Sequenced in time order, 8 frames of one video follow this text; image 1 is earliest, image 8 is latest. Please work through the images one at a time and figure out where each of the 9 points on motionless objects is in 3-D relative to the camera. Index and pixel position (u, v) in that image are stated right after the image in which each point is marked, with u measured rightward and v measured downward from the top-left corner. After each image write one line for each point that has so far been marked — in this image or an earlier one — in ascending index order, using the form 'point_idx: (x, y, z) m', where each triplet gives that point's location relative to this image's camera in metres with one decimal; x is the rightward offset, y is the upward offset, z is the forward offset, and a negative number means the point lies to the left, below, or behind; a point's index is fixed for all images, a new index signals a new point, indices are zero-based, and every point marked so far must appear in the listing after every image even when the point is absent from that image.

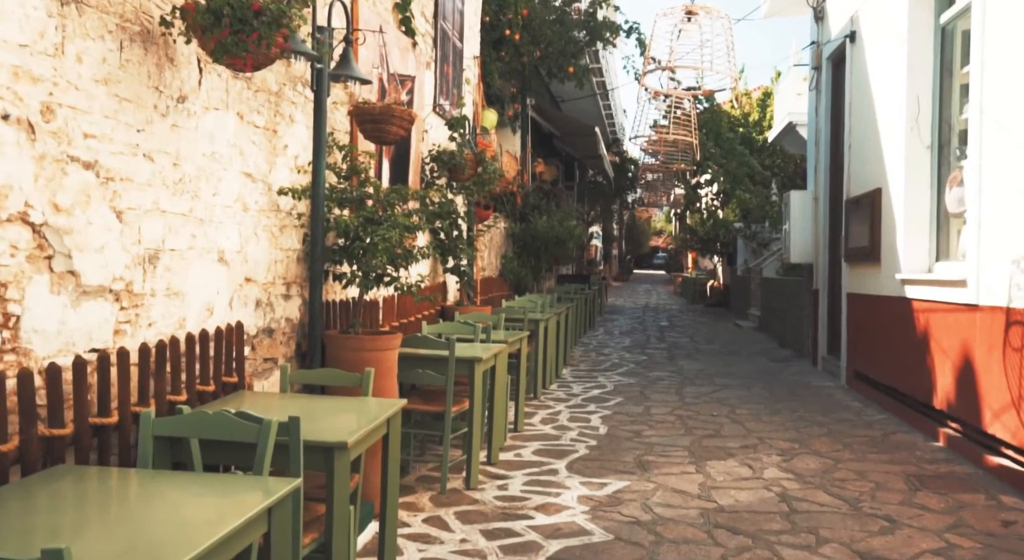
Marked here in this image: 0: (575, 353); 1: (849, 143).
0: (+0.9, -1.1, +13.3) m
1: (+3.6, +1.5, +10.0) m
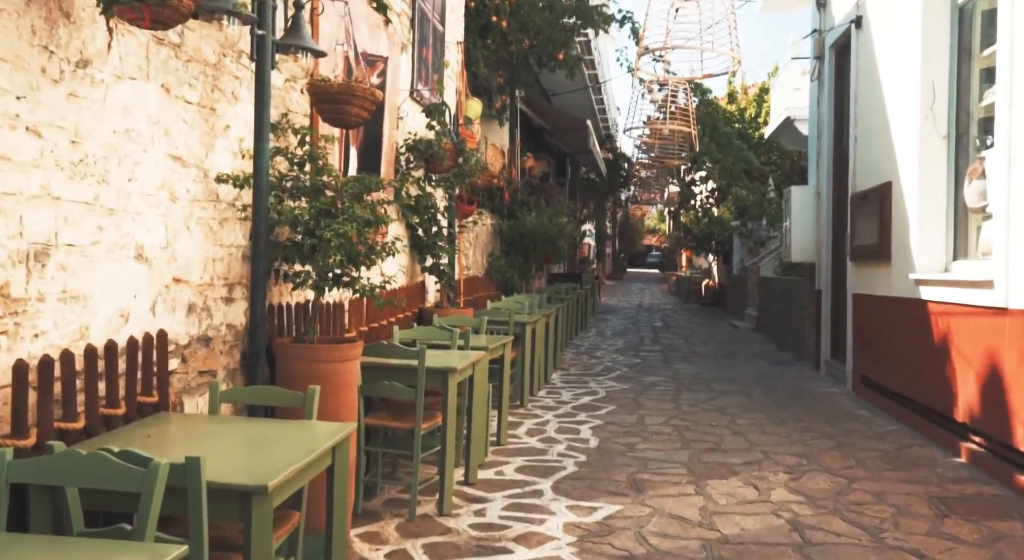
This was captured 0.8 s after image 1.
0: (+0.7, -1.1, +12.7) m
1: (+3.5, +1.5, +9.4) m
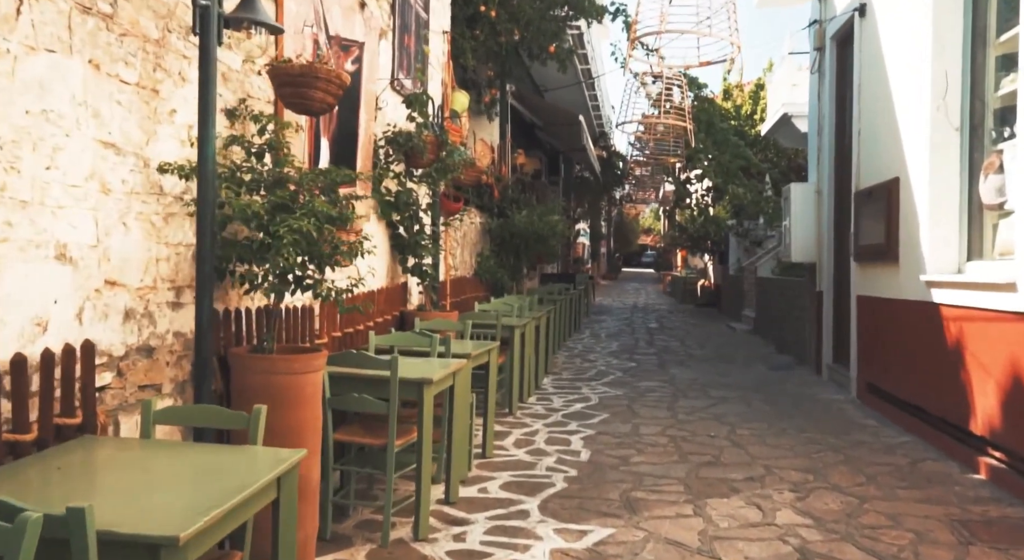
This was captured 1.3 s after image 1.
0: (+0.6, -1.1, +12.3) m
1: (+3.4, +1.5, +9.0) m
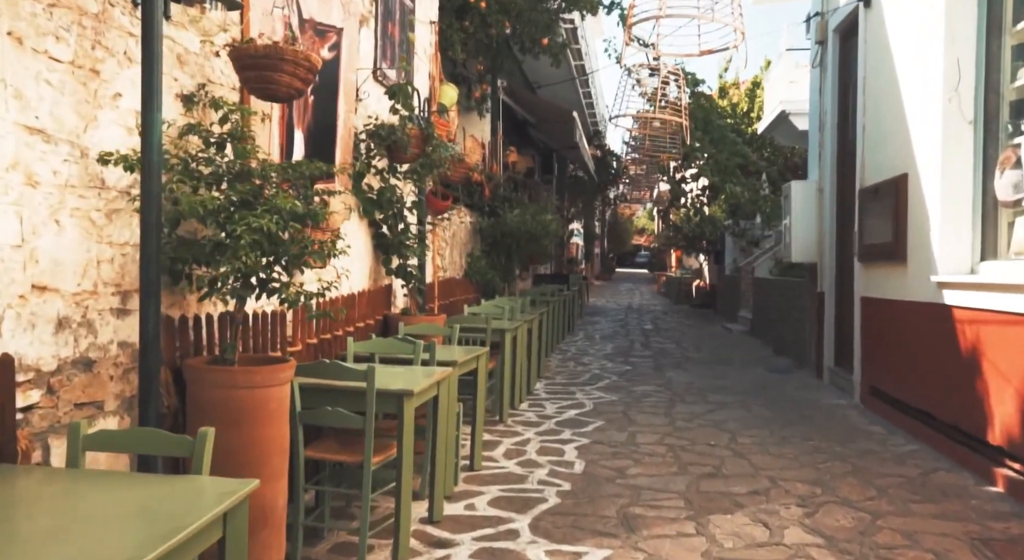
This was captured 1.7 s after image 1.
0: (+0.5, -1.1, +12.0) m
1: (+3.3, +1.5, +8.7) m
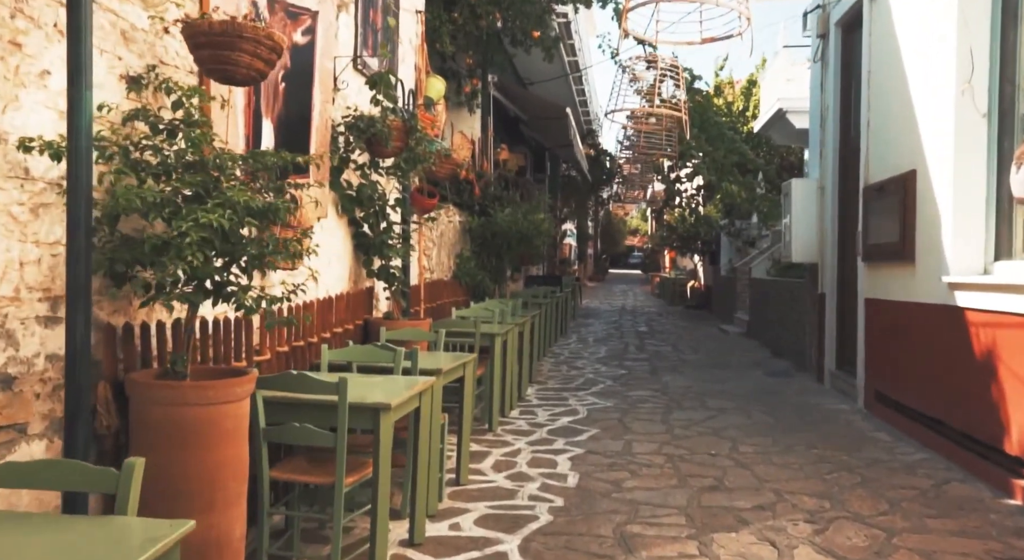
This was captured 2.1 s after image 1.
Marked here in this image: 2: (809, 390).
0: (+0.4, -1.1, +11.6) m
1: (+3.2, +1.5, +8.4) m
2: (+3.1, -1.1, +9.6) m
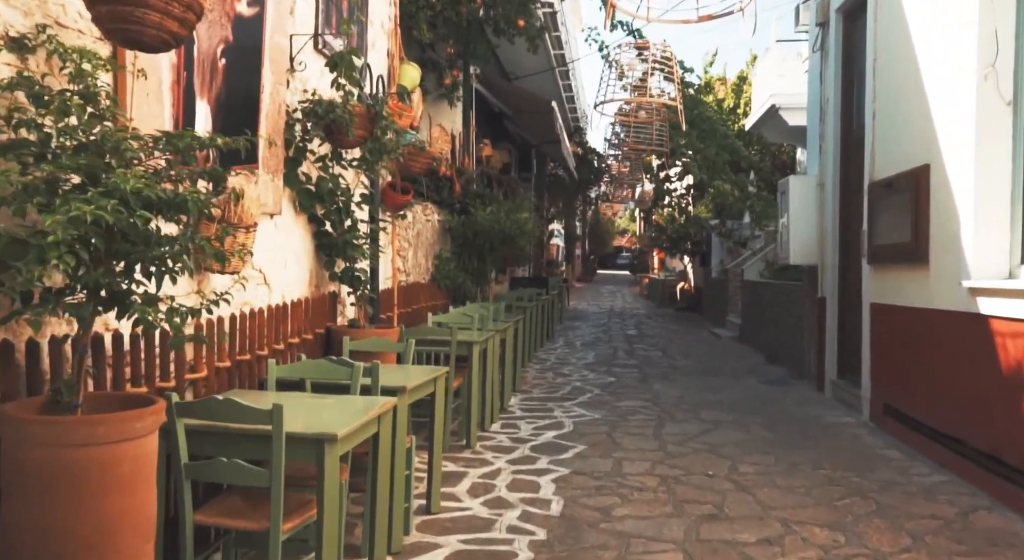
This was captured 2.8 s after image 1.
0: (+0.2, -1.1, +11.0) m
1: (+3.1, +1.4, +7.8) m
2: (+2.9, -1.2, +9.1) m
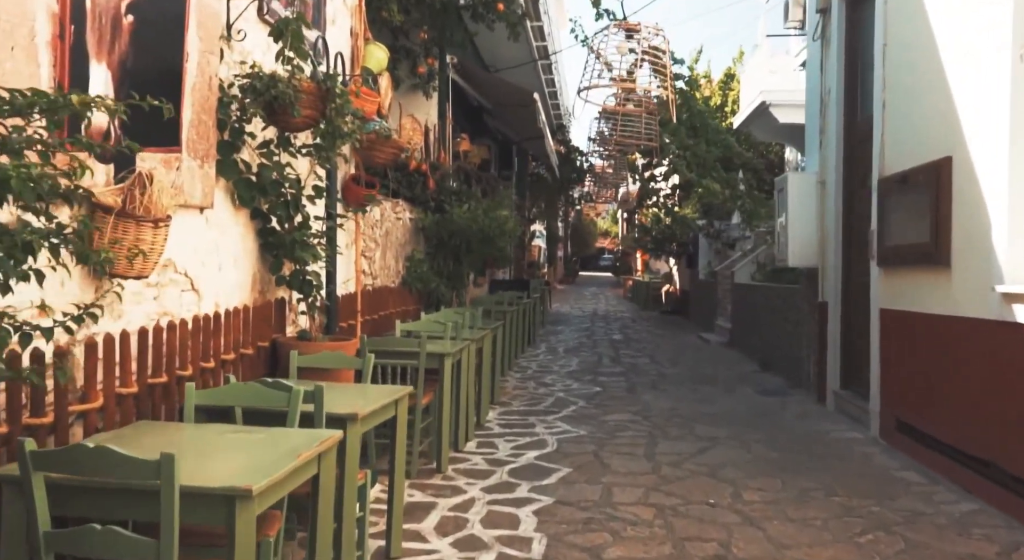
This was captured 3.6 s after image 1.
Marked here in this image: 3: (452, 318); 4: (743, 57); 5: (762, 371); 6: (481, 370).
0: (0.0, -1.2, +10.3) m
1: (+2.9, +1.4, +7.2) m
2: (+2.7, -1.2, +8.4) m
3: (-0.5, -0.3, +7.9) m
4: (+5.0, +4.8, +19.9) m
5: (+3.1, -1.1, +11.3) m
6: (-0.3, -0.8, +7.8) m
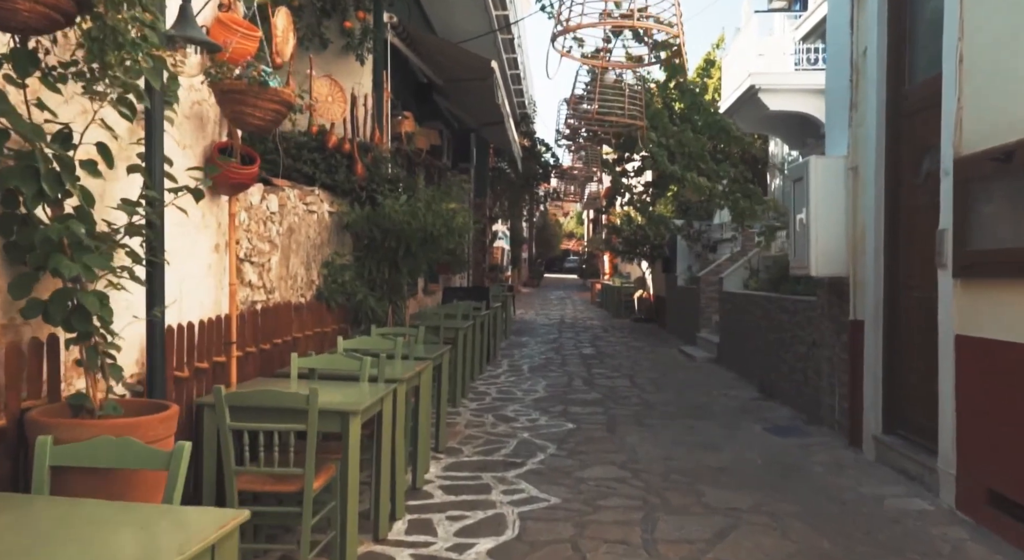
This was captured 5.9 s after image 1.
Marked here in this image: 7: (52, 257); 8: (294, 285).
0: (-0.5, -1.3, +8.3) m
1: (+2.6, +1.3, +5.3) m
2: (+2.4, -1.3, +6.5) m
3: (-0.9, -0.4, +5.9) m
4: (+4.2, +4.7, +18.1) m
5: (+2.6, -1.2, +9.4) m
6: (-0.6, -0.9, +5.8) m
7: (-1.4, +0.1, +2.7) m
8: (-1.4, 0.0, +6.0) m
